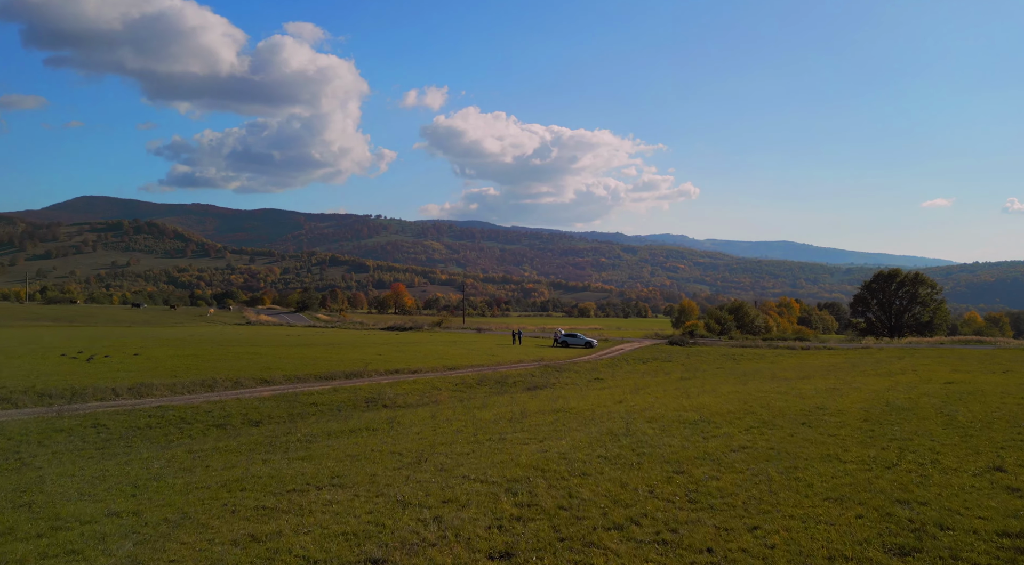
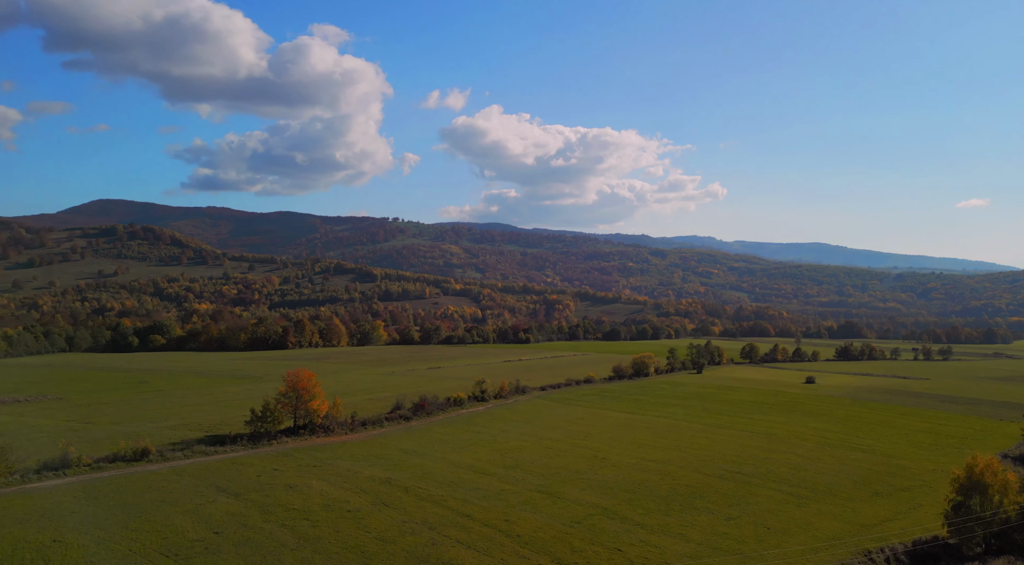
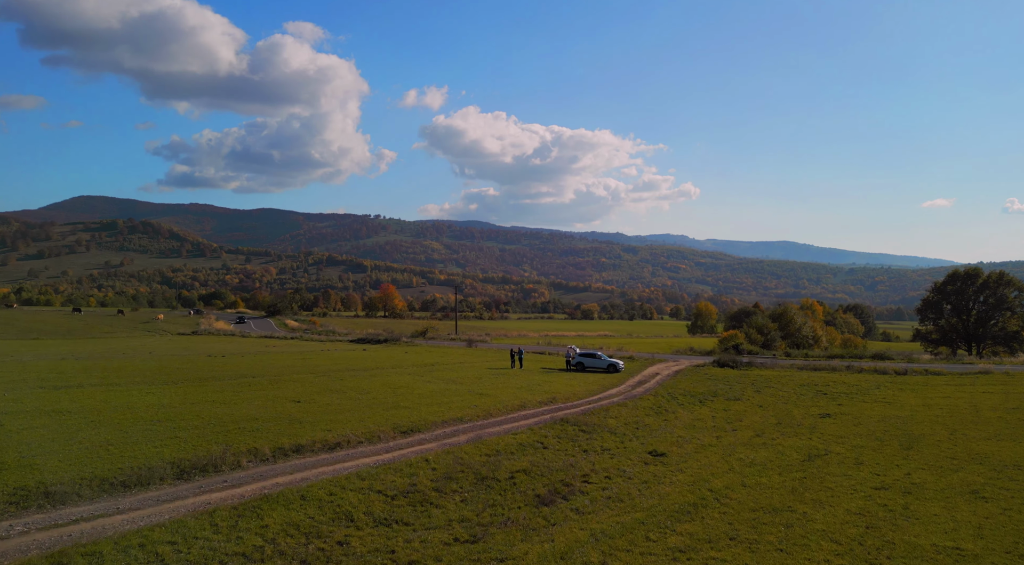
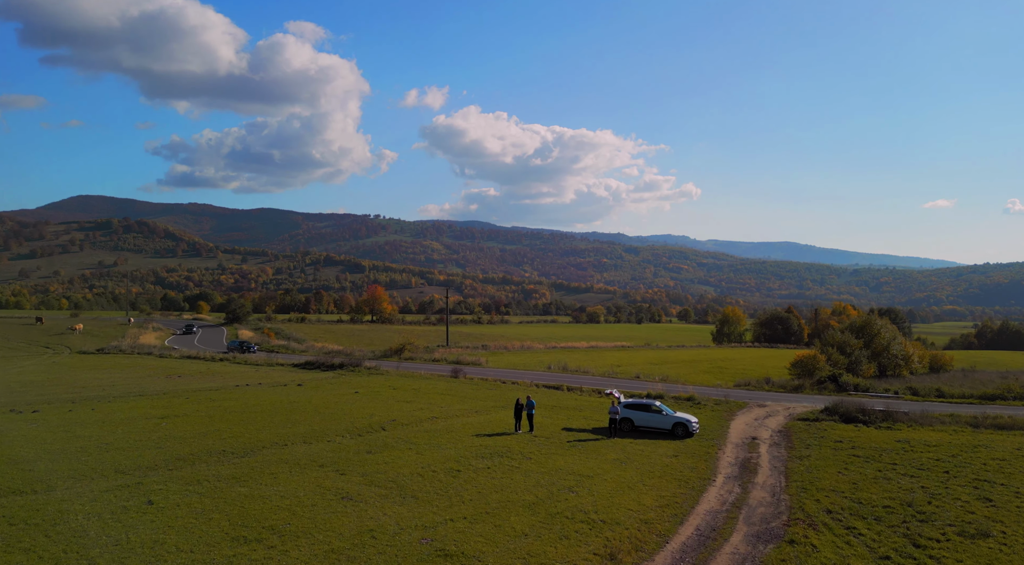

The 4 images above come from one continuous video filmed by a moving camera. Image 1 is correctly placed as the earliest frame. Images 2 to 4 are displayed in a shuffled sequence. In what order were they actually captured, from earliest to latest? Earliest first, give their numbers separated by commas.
3, 4, 2
